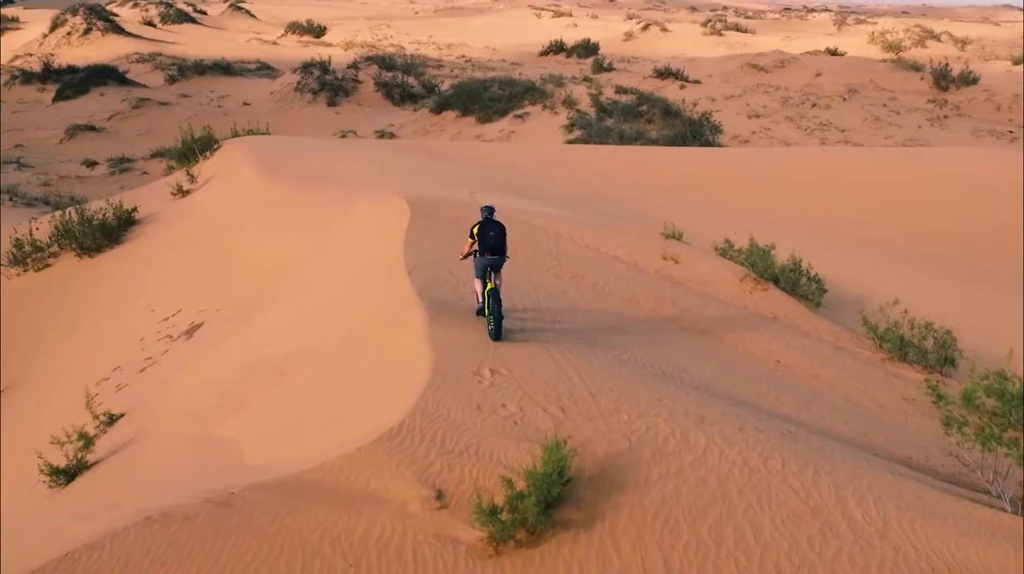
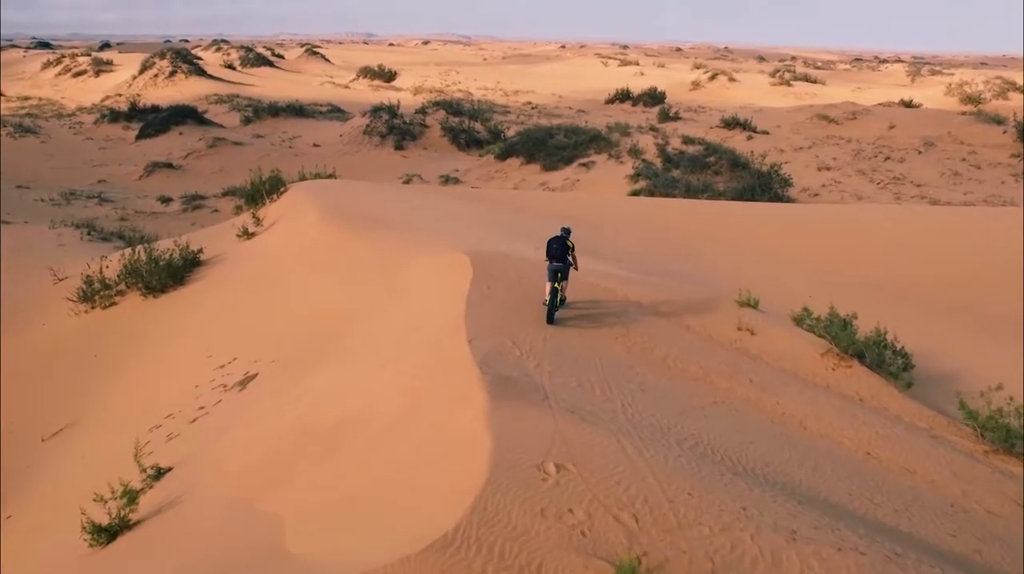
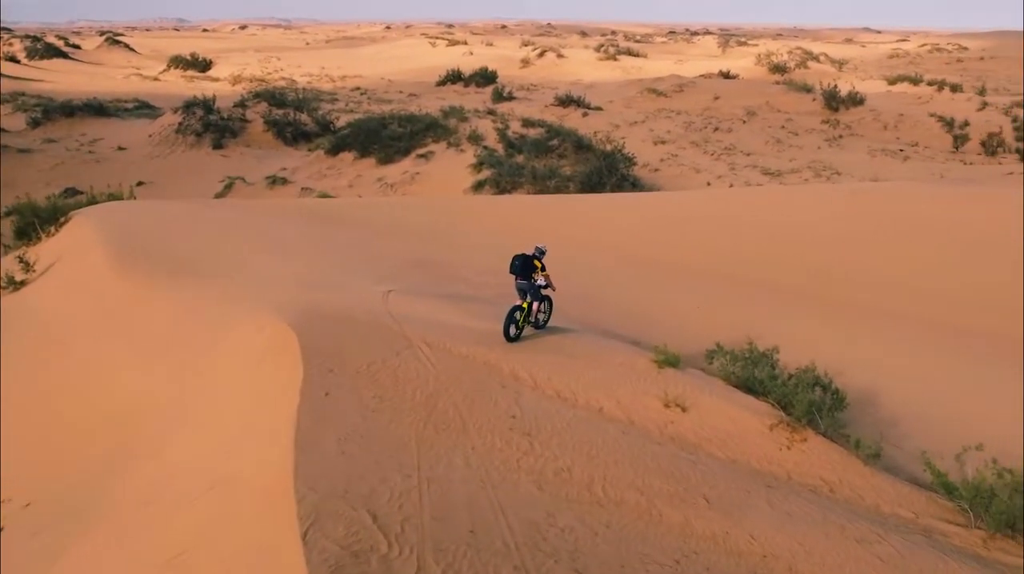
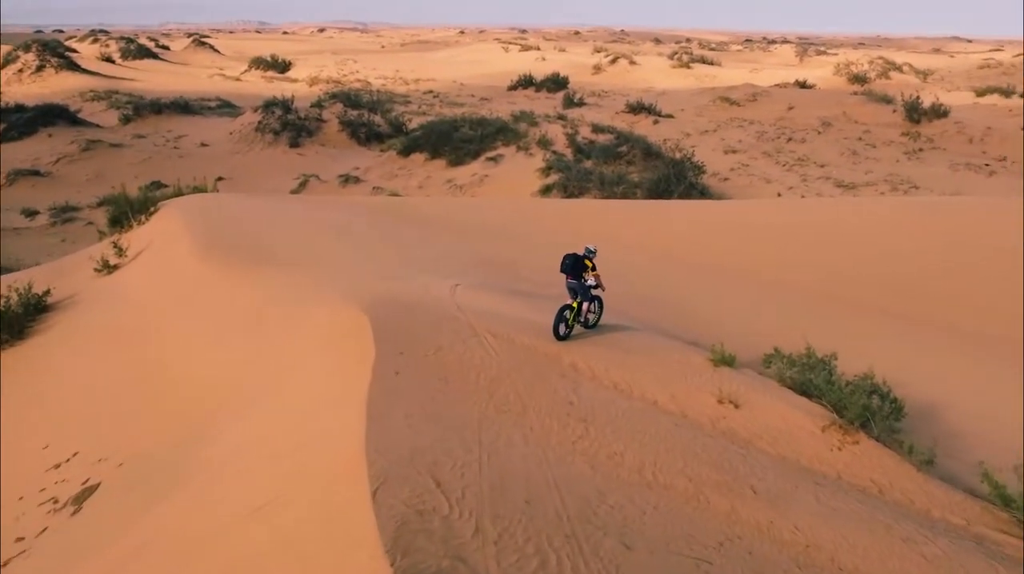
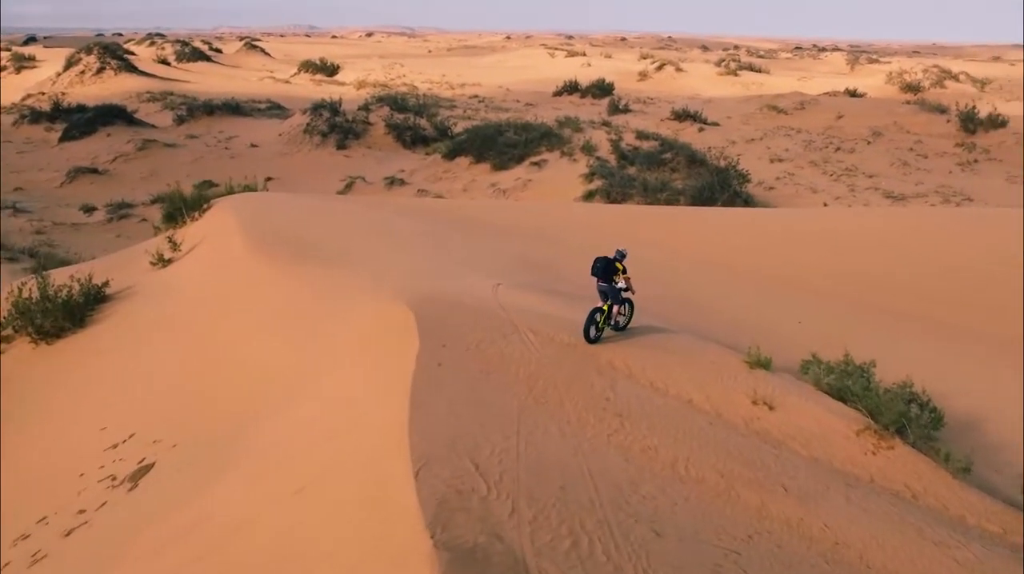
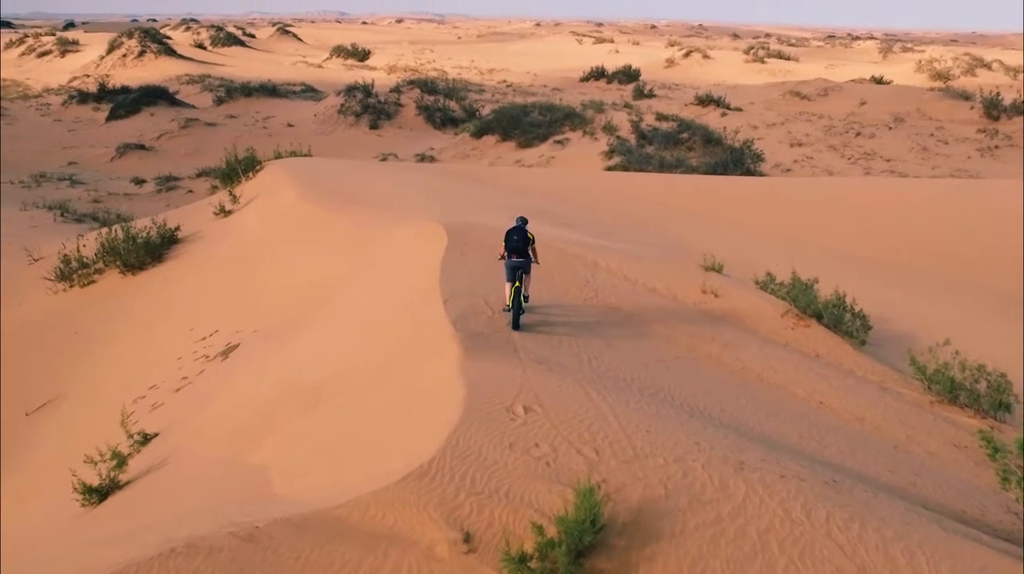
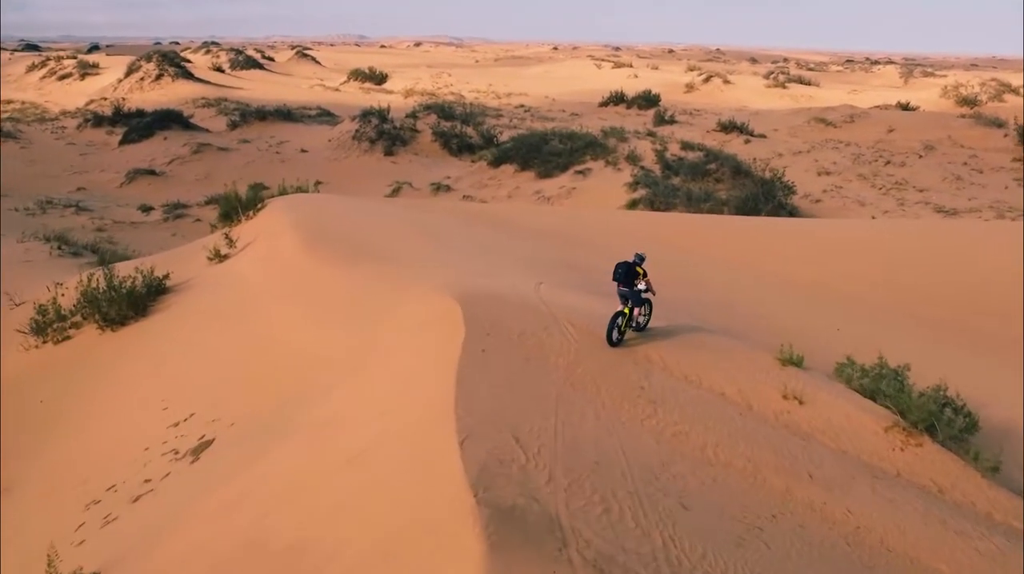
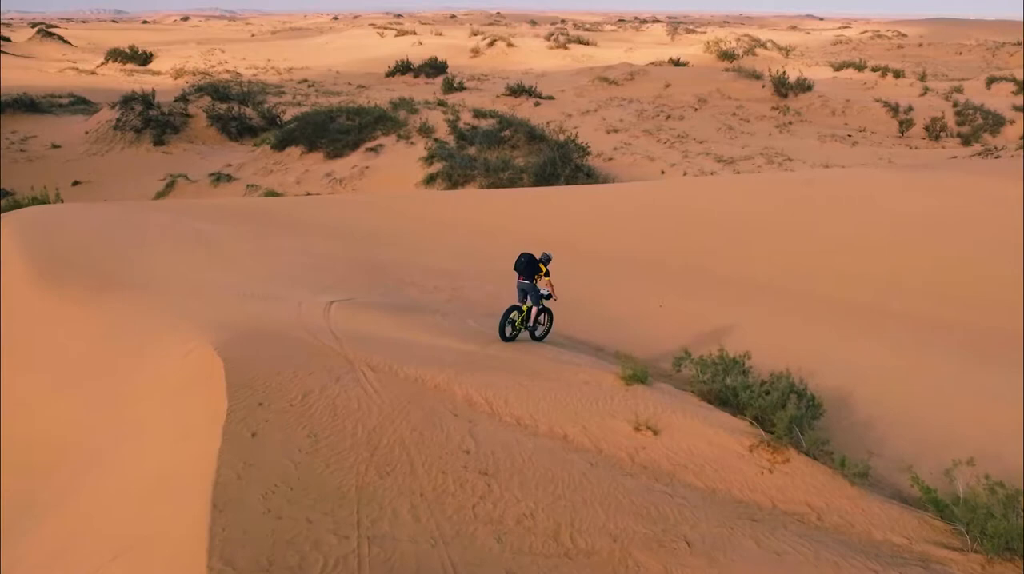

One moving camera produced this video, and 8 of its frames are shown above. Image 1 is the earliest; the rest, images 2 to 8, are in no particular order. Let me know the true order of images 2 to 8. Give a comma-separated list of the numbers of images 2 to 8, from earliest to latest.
6, 2, 7, 5, 4, 3, 8
